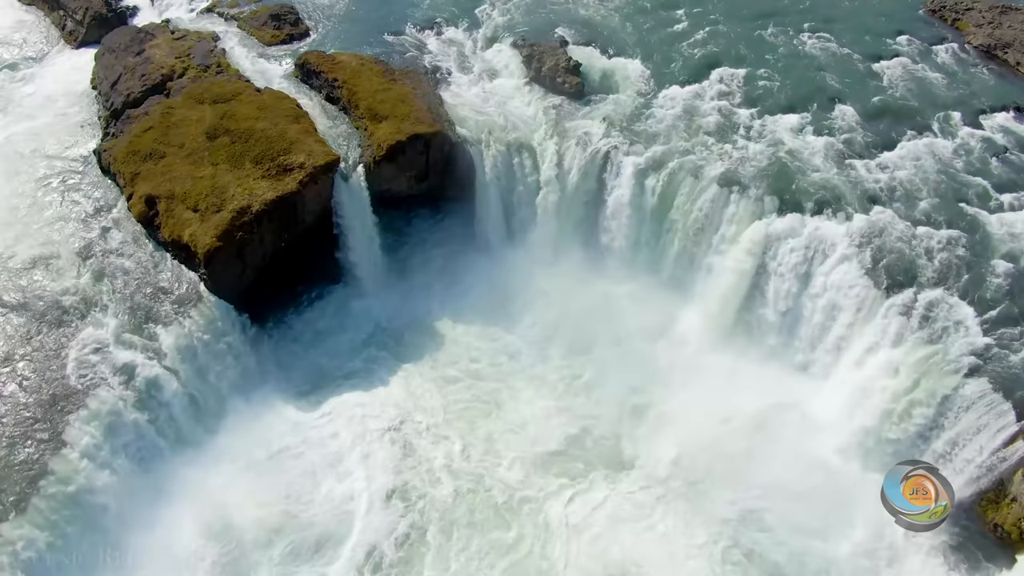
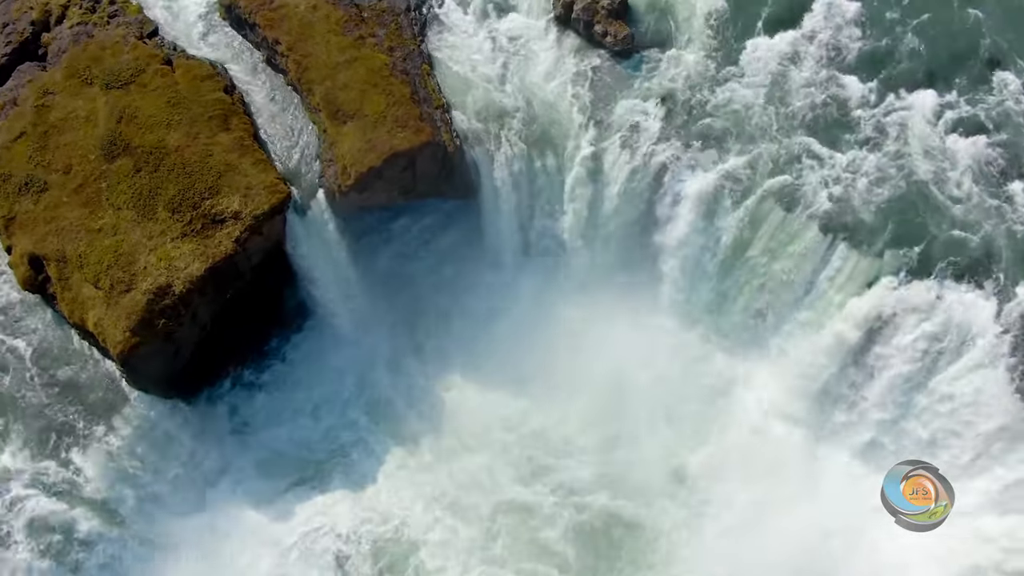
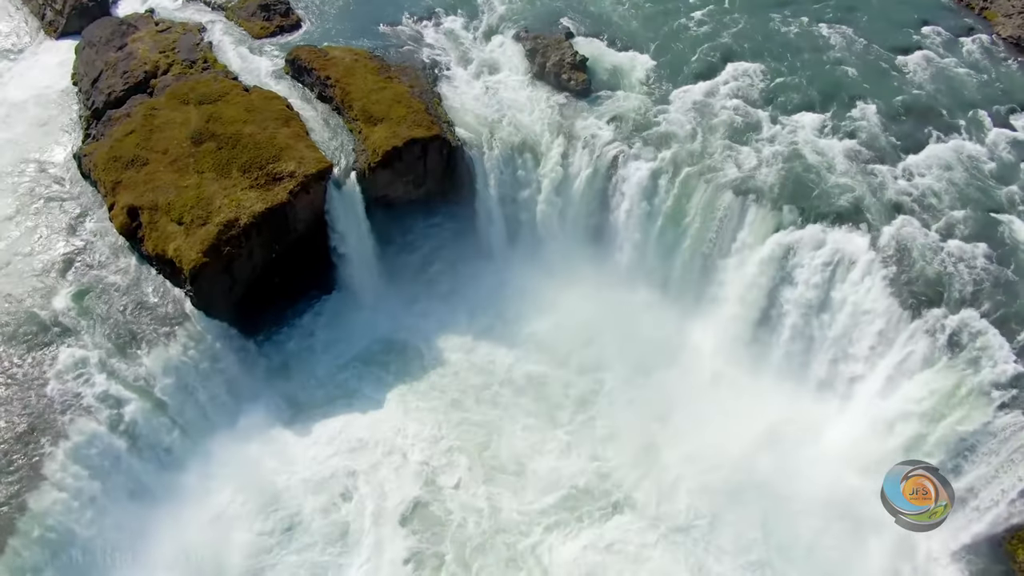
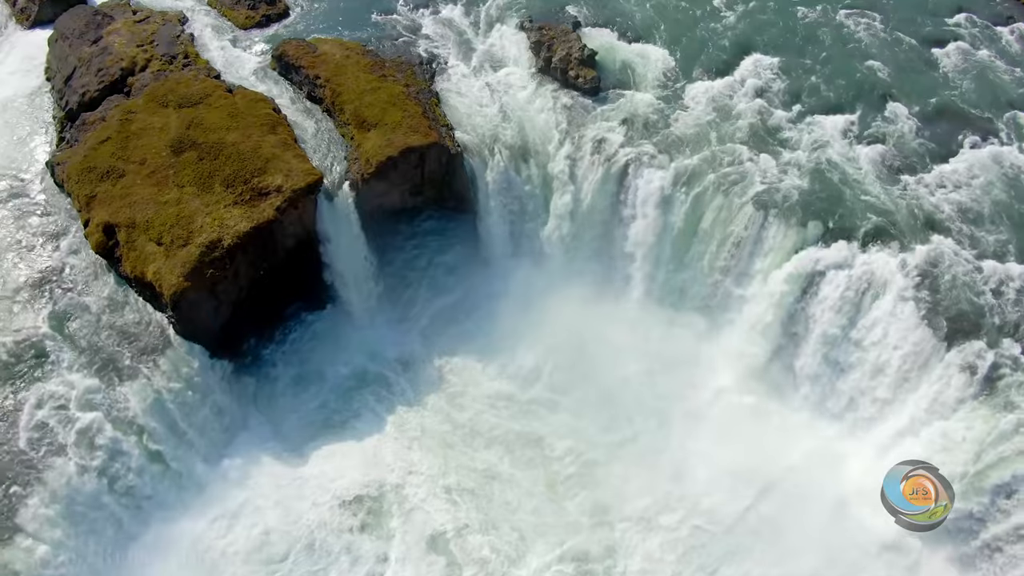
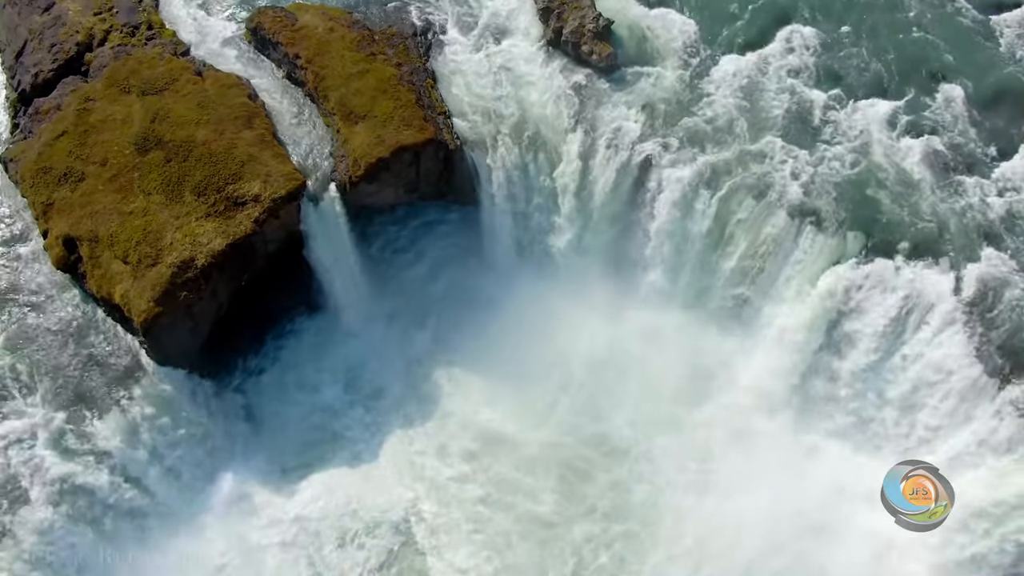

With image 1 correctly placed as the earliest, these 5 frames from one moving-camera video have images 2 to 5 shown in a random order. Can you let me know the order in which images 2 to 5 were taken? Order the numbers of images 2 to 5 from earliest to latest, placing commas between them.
3, 4, 5, 2
